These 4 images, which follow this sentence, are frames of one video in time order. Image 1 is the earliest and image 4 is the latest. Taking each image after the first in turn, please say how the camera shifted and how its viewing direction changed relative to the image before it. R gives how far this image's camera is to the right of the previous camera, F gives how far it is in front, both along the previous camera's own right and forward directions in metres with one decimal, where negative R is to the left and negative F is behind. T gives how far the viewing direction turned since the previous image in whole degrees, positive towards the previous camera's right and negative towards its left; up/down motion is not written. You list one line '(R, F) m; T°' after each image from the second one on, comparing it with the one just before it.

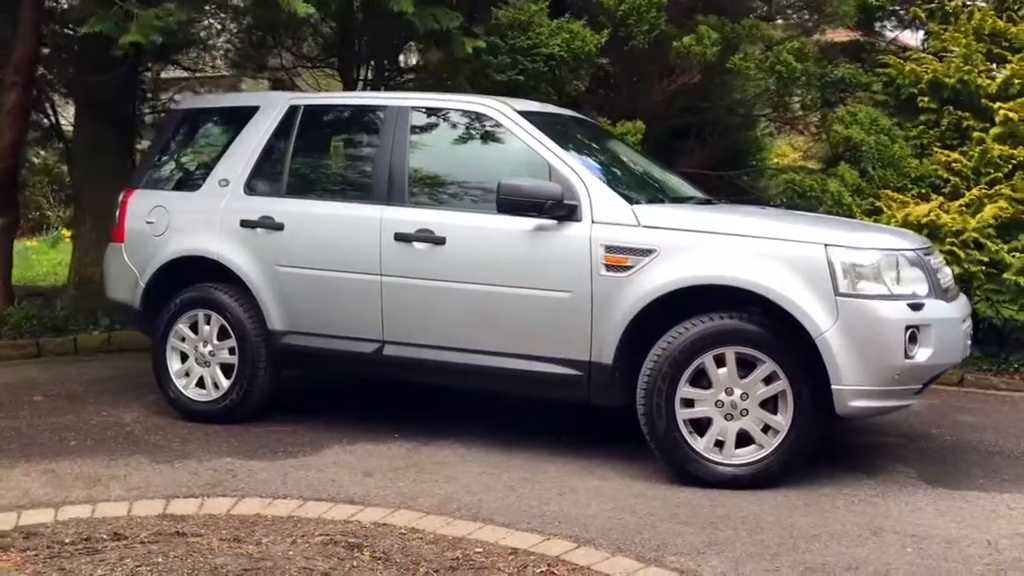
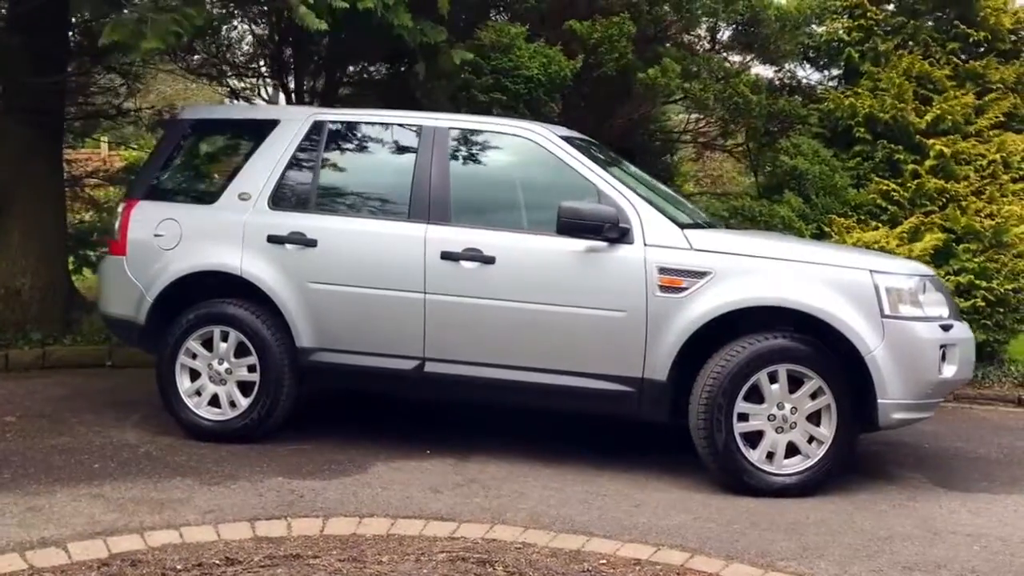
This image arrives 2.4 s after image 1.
(-1.2, 0.0) m; +10°
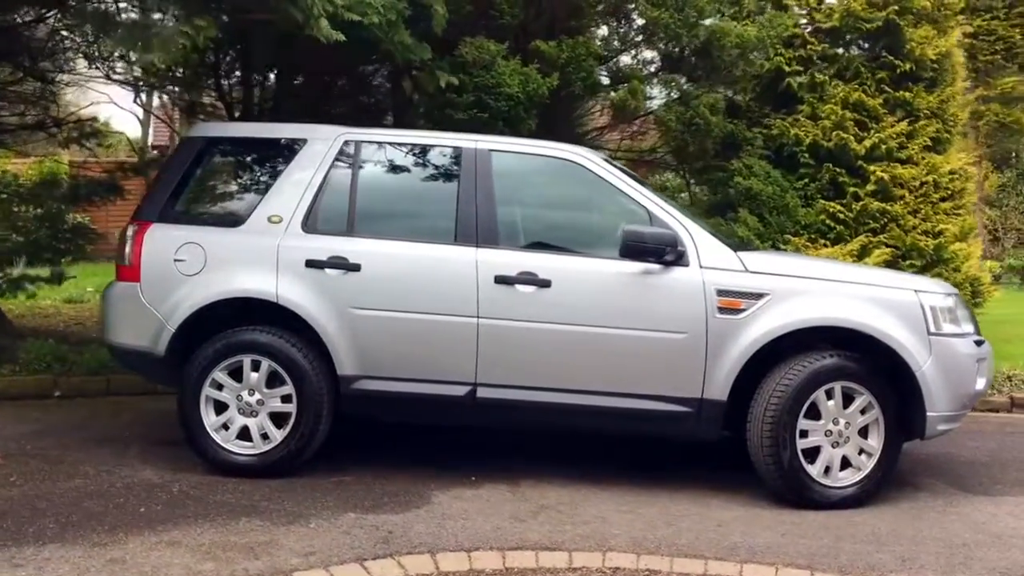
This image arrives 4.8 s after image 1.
(-1.3, +0.1) m; +10°
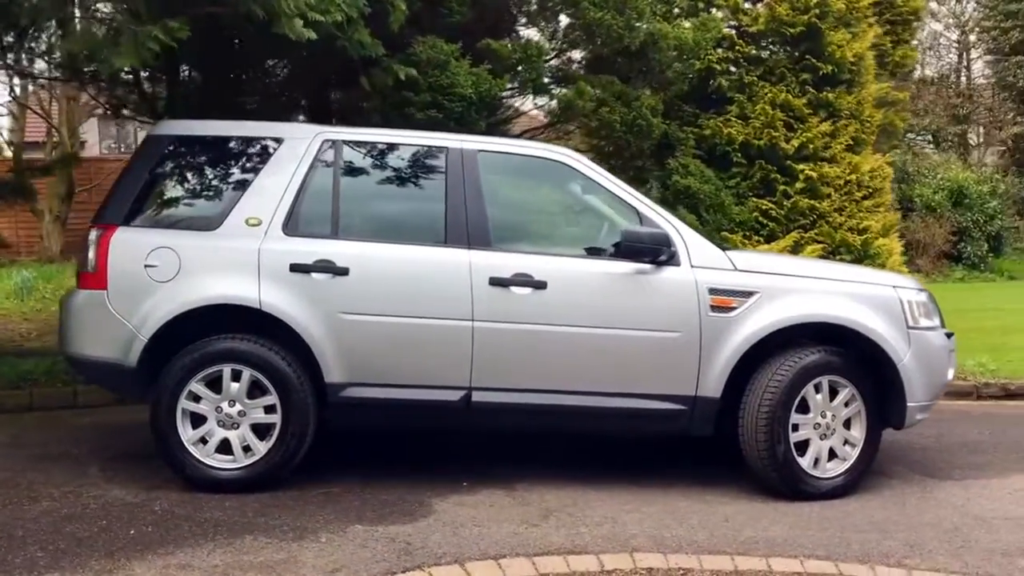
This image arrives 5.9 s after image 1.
(-0.7, +0.1) m; +8°
